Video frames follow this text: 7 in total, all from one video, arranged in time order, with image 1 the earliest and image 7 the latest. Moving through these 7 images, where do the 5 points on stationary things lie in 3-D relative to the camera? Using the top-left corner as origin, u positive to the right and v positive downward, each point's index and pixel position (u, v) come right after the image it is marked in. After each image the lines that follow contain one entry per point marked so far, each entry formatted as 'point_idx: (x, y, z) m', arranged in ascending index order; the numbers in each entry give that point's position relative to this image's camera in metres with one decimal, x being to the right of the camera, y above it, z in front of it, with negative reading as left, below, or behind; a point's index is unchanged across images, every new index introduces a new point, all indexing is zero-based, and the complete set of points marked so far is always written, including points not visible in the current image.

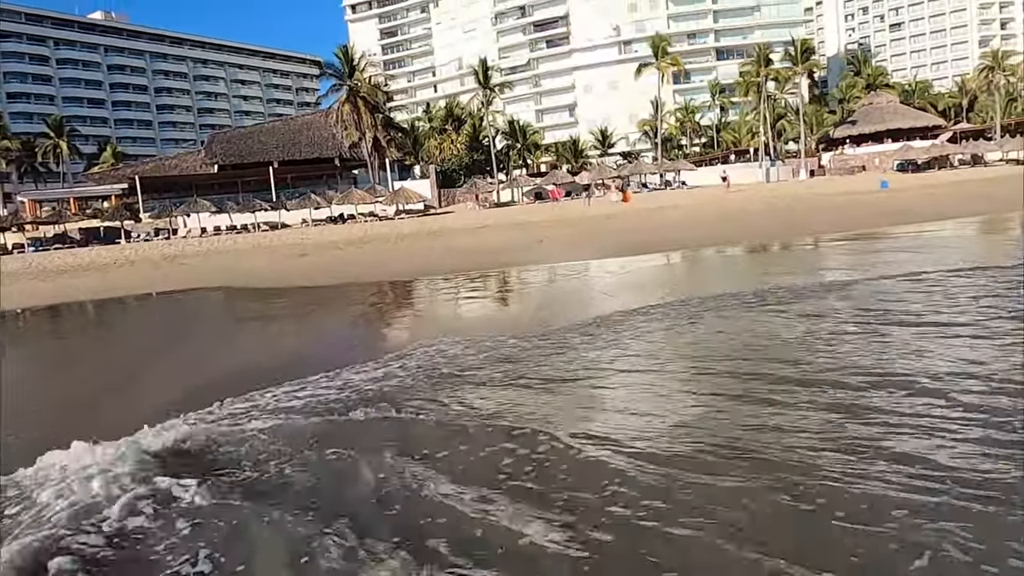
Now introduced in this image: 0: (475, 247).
0: (-1.0, +1.0, +19.2) m
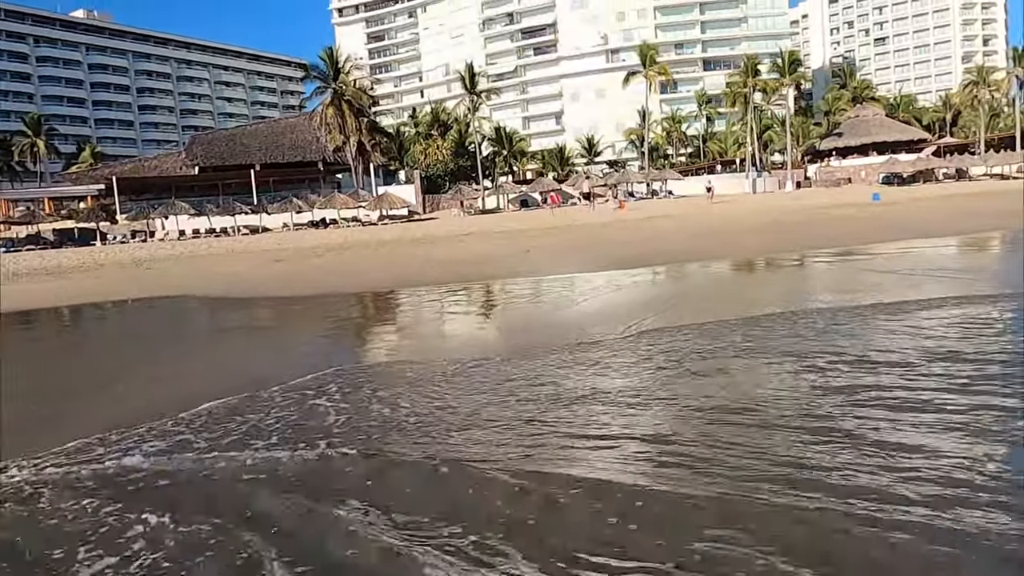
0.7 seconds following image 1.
0: (-1.4, +0.7, +18.5) m
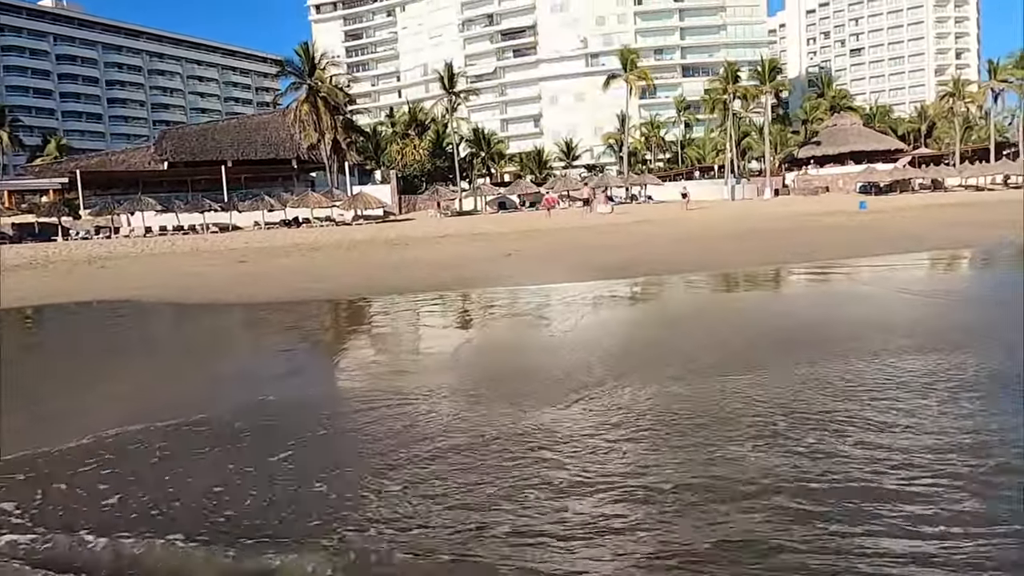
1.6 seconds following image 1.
0: (-1.8, +0.6, +17.6) m
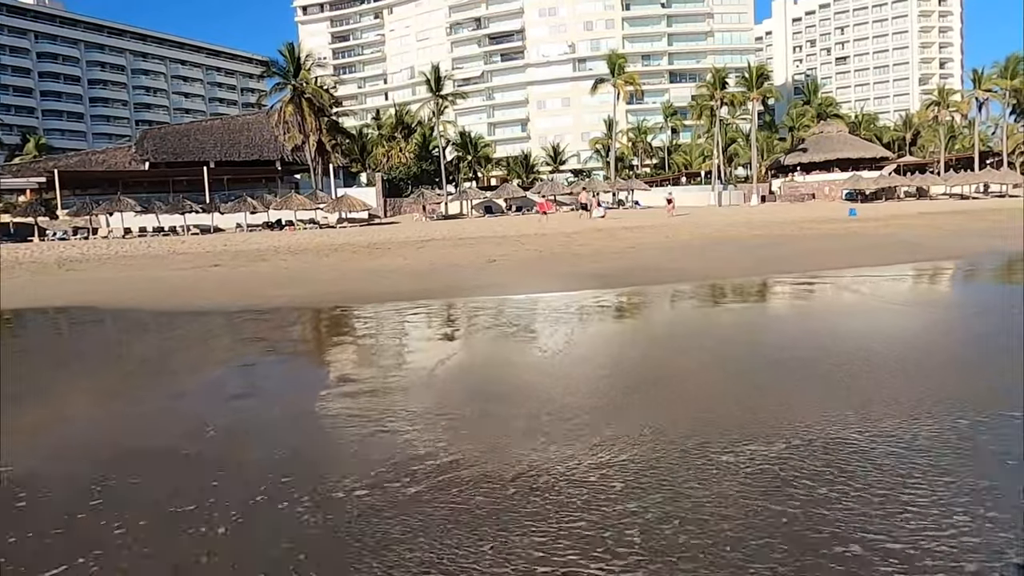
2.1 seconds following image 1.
0: (-2.2, +0.5, +17.1) m
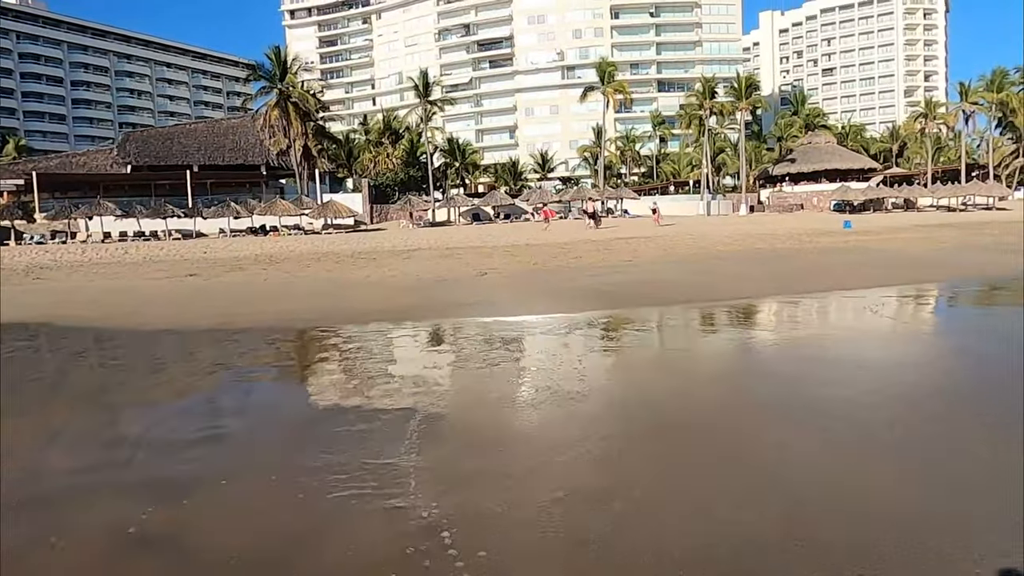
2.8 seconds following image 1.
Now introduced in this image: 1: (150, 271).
0: (-2.4, +0.3, +16.5) m
1: (-8.5, +0.4, +17.8) m
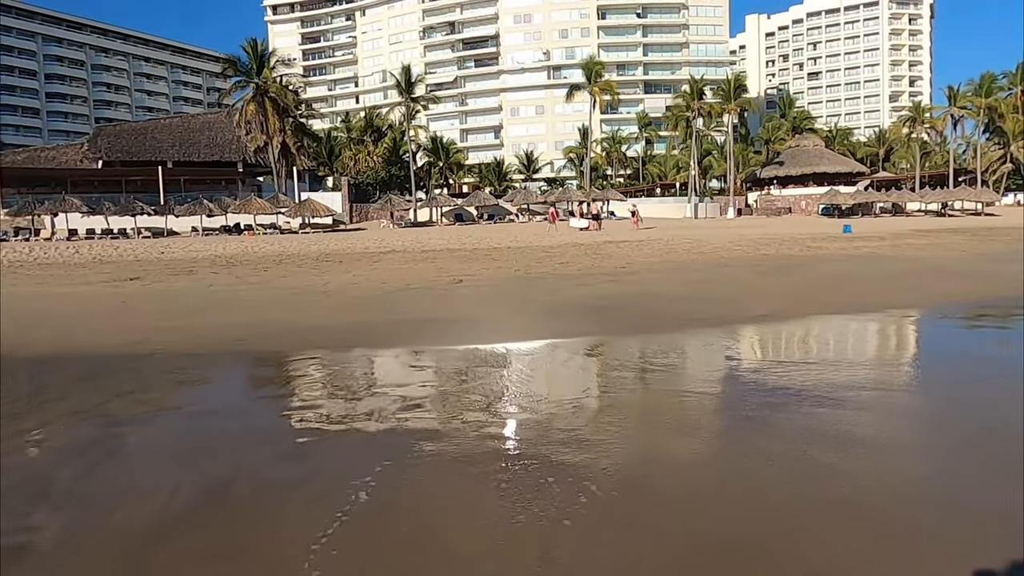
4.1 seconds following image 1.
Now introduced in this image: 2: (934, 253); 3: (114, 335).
0: (-2.8, +0.1, +15.1) m
1: (-8.9, +0.4, +16.3) m
2: (+11.0, +0.5, +20.0) m
3: (-5.9, -0.6, +11.3) m
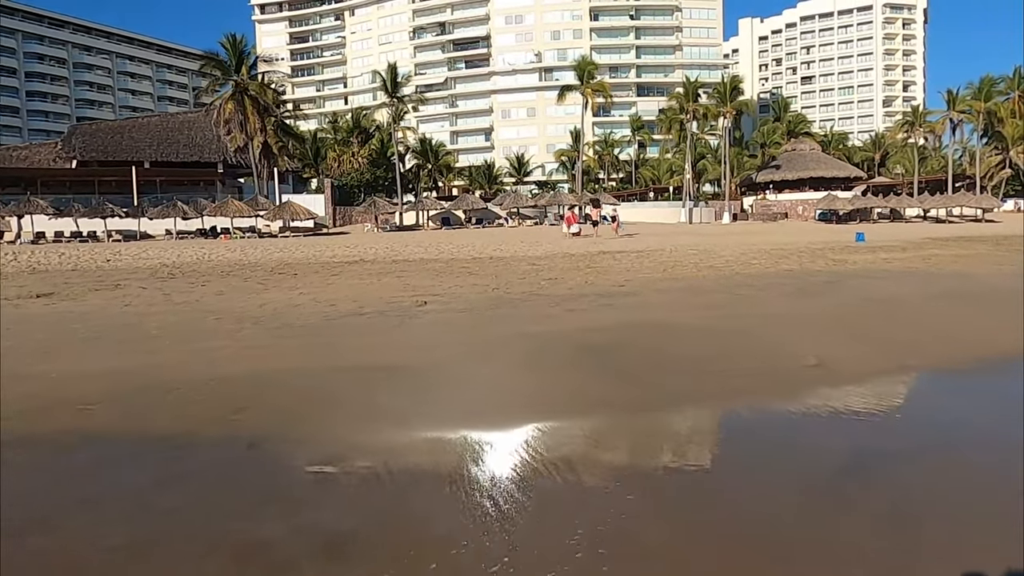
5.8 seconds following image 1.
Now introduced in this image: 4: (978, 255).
0: (-3.1, -0.1, +13.3) m
1: (-9.3, +0.1, +14.4) m
2: (+10.7, +0.2, +18.3) m
3: (-6.2, -0.9, +9.5) m
4: (+12.1, +0.6, +19.8) m
